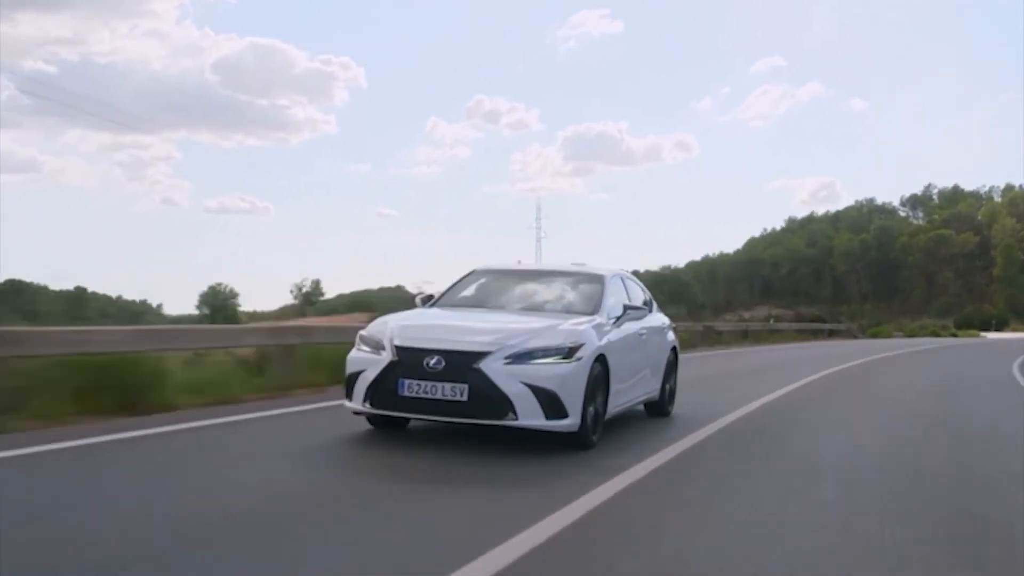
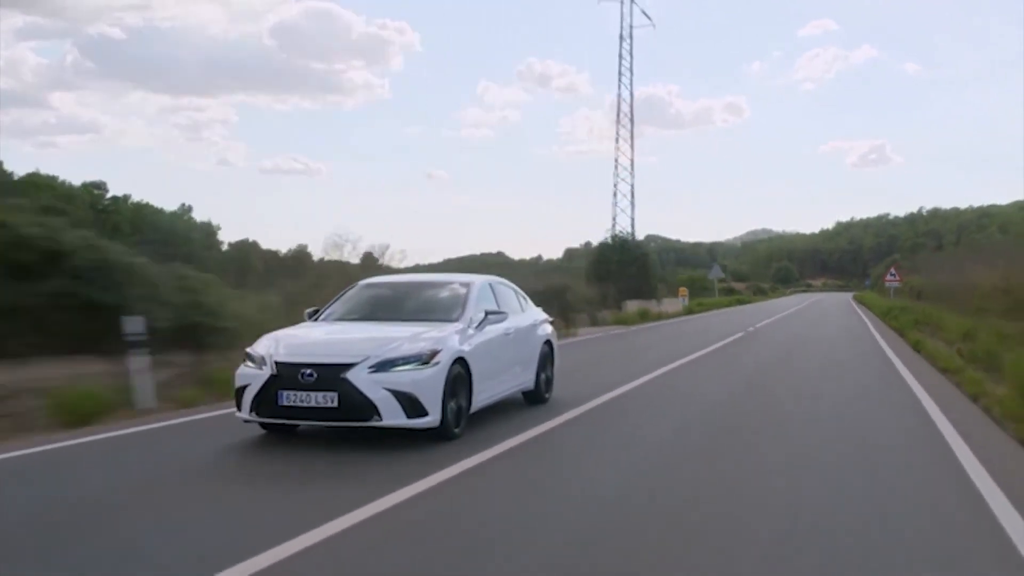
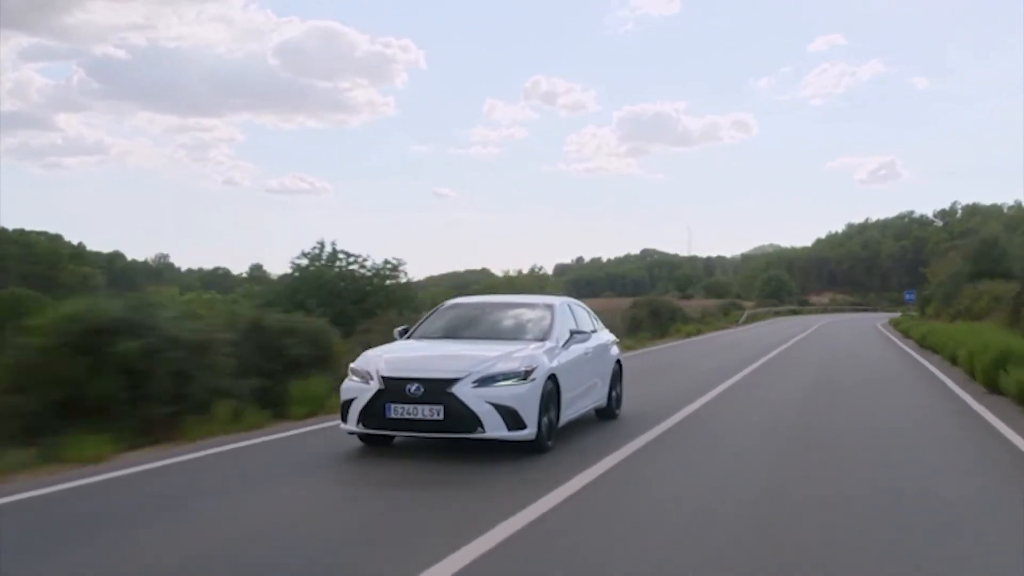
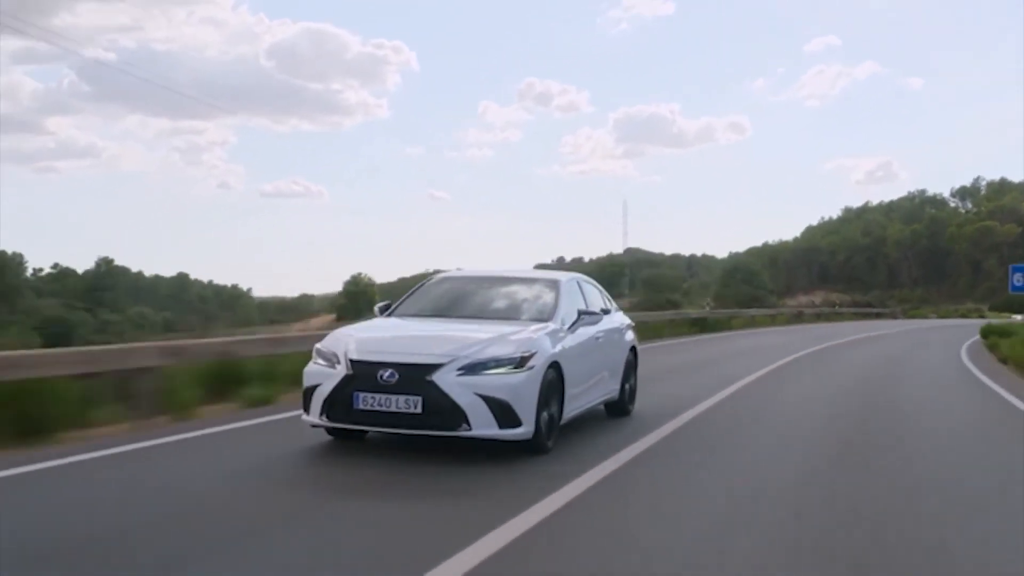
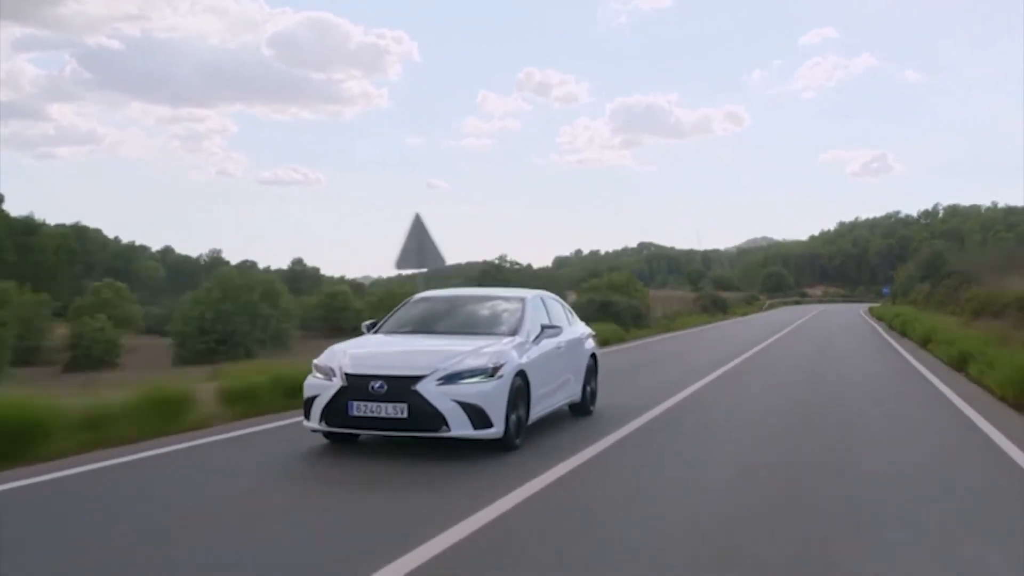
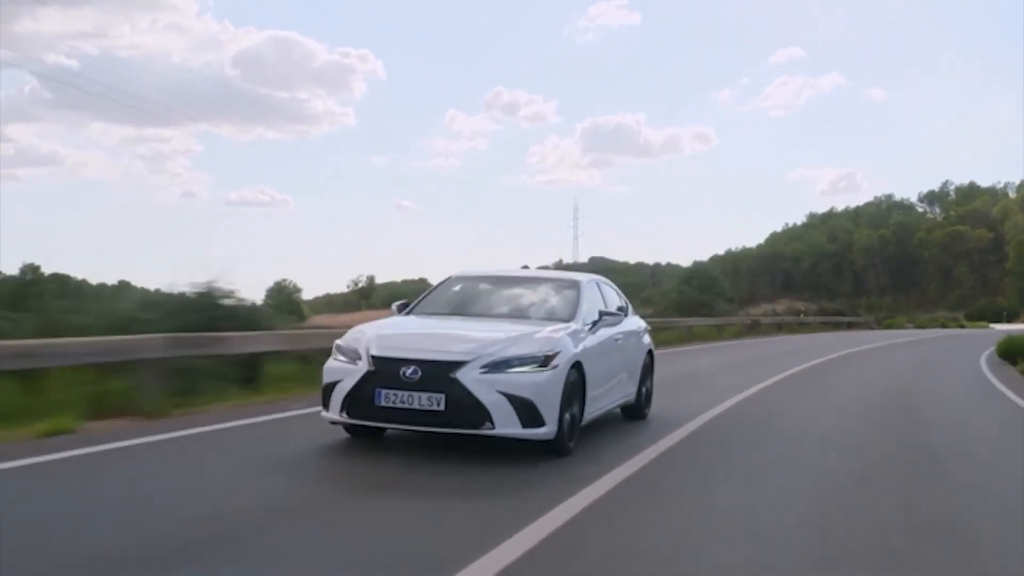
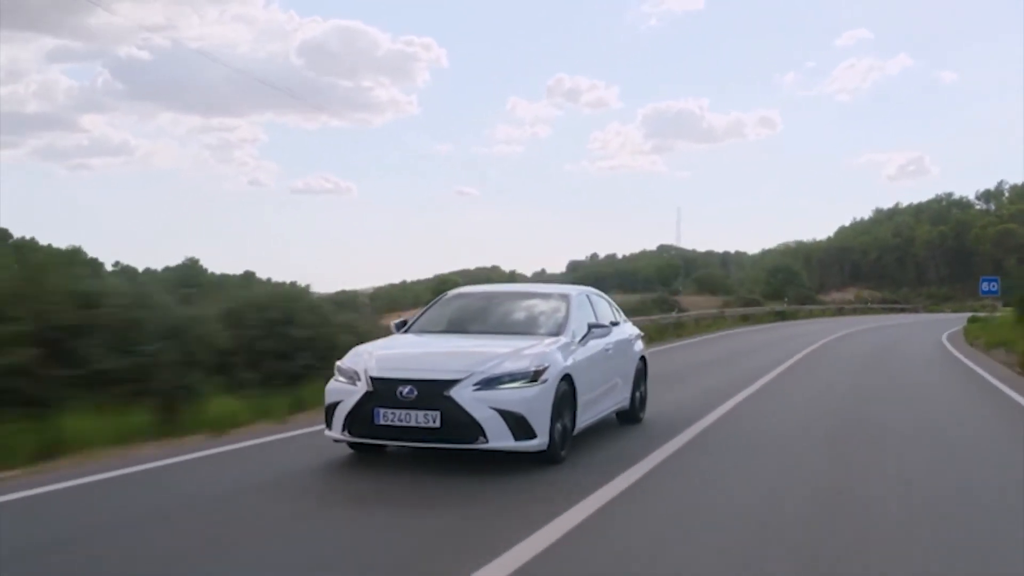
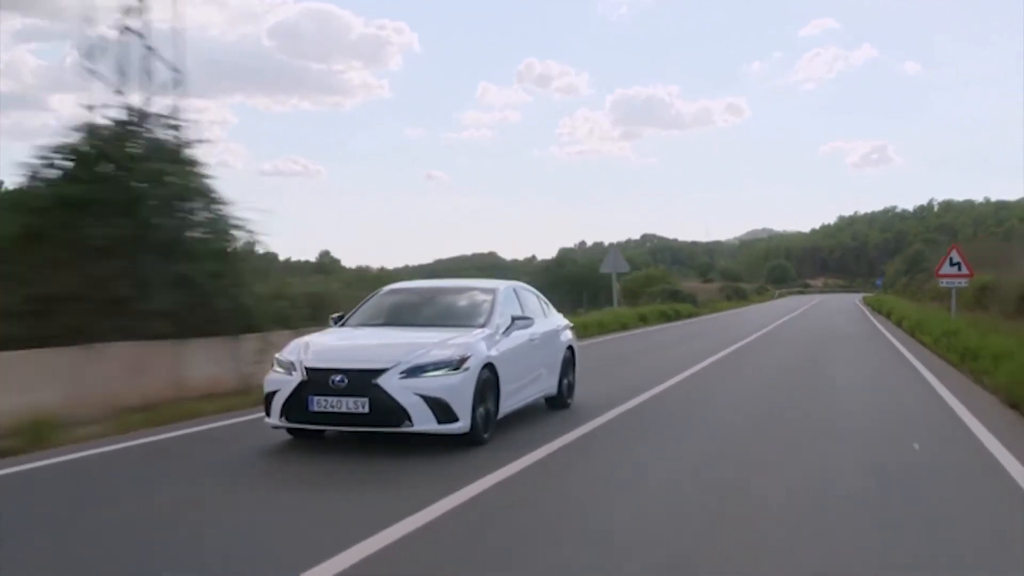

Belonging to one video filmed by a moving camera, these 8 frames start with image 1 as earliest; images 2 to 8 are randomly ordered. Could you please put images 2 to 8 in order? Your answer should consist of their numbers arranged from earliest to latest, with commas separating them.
6, 4, 7, 3, 5, 8, 2
